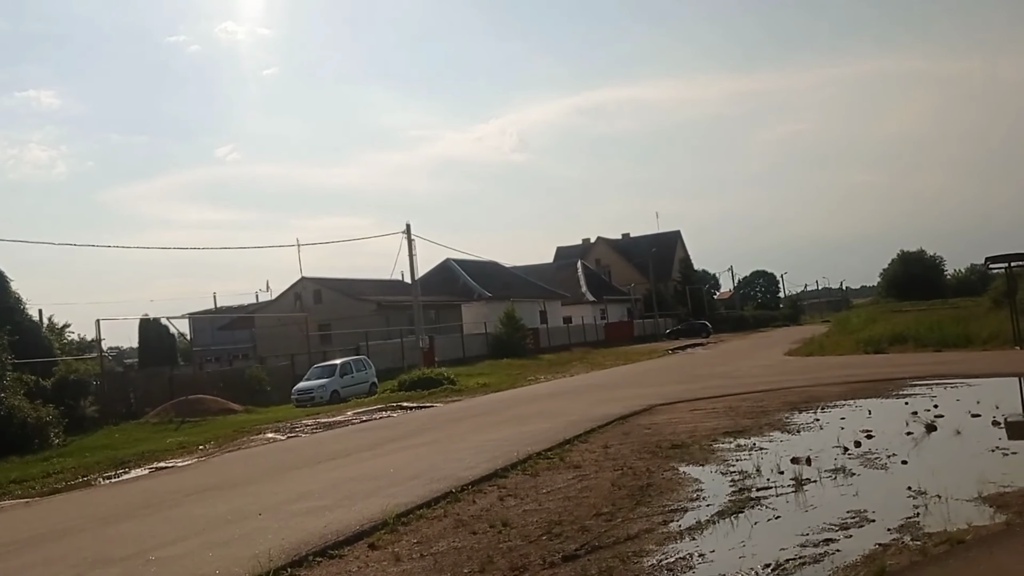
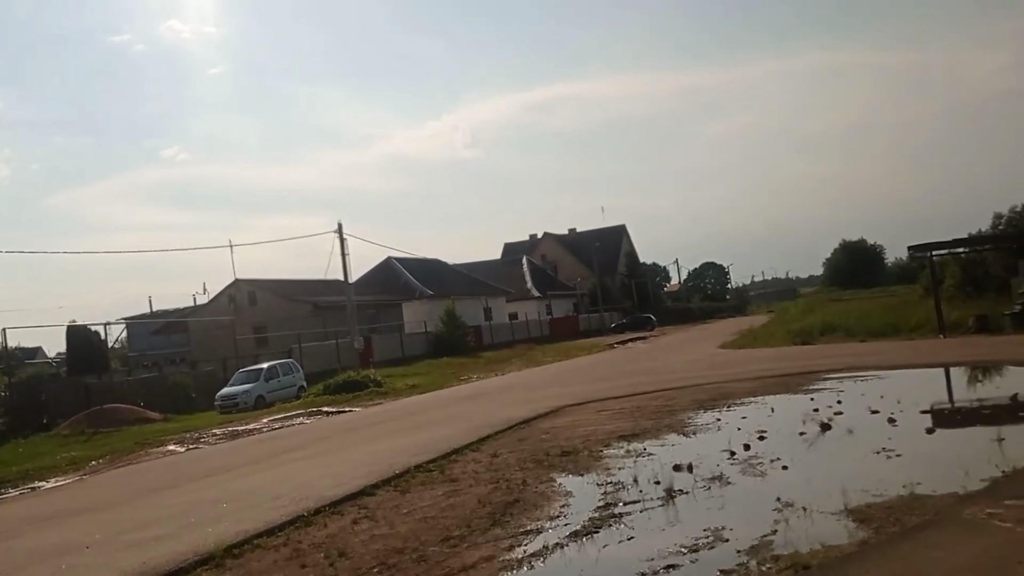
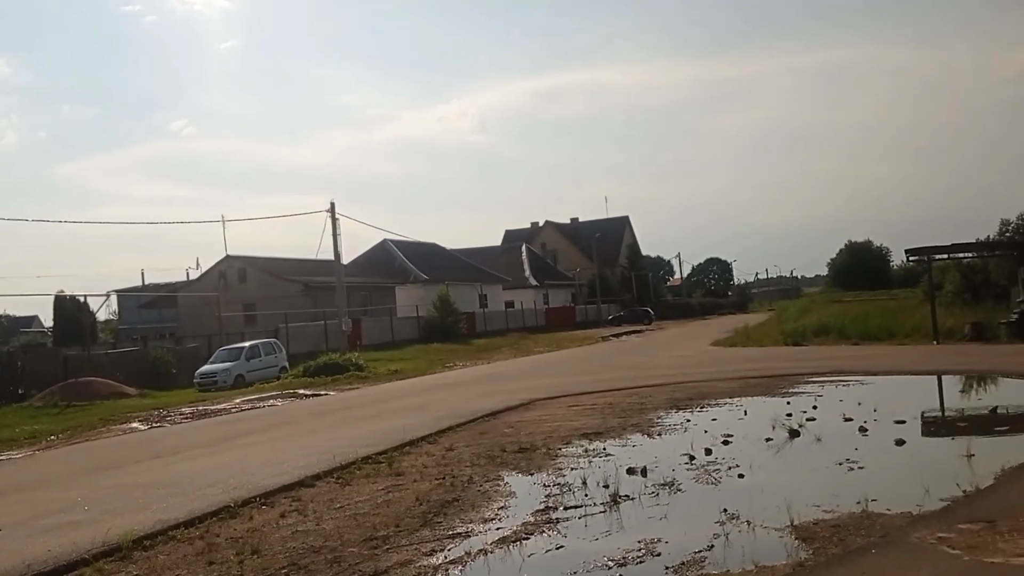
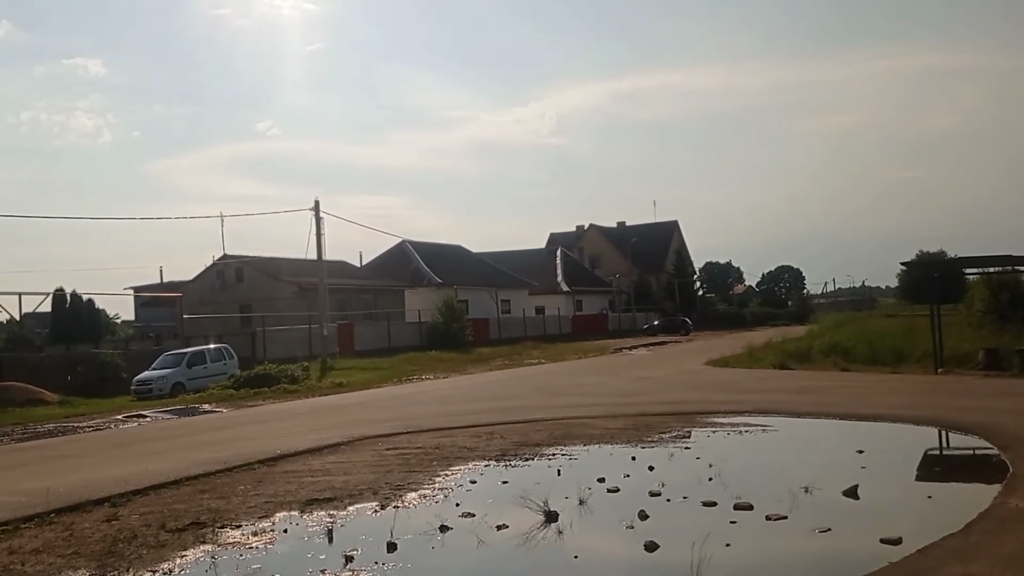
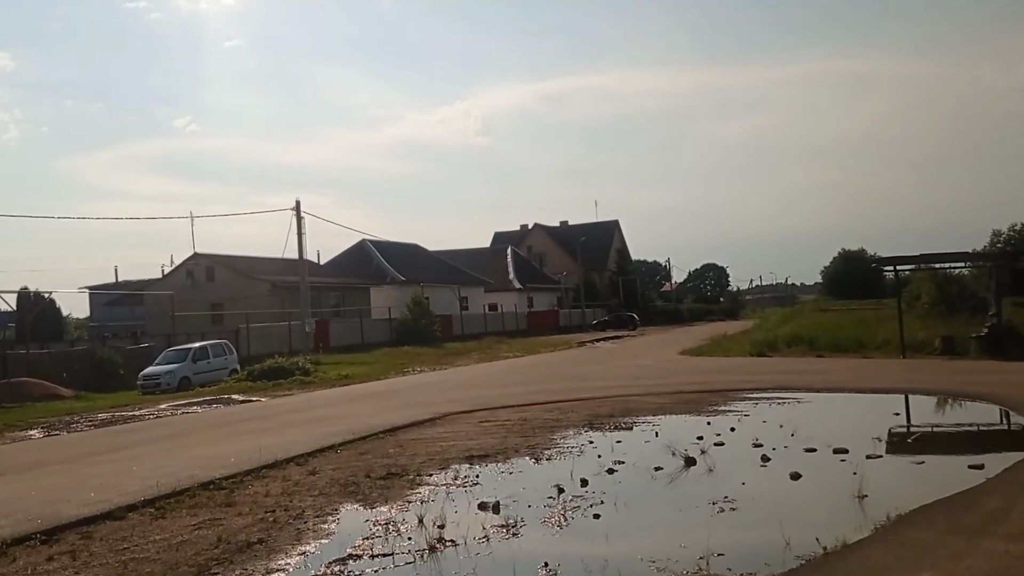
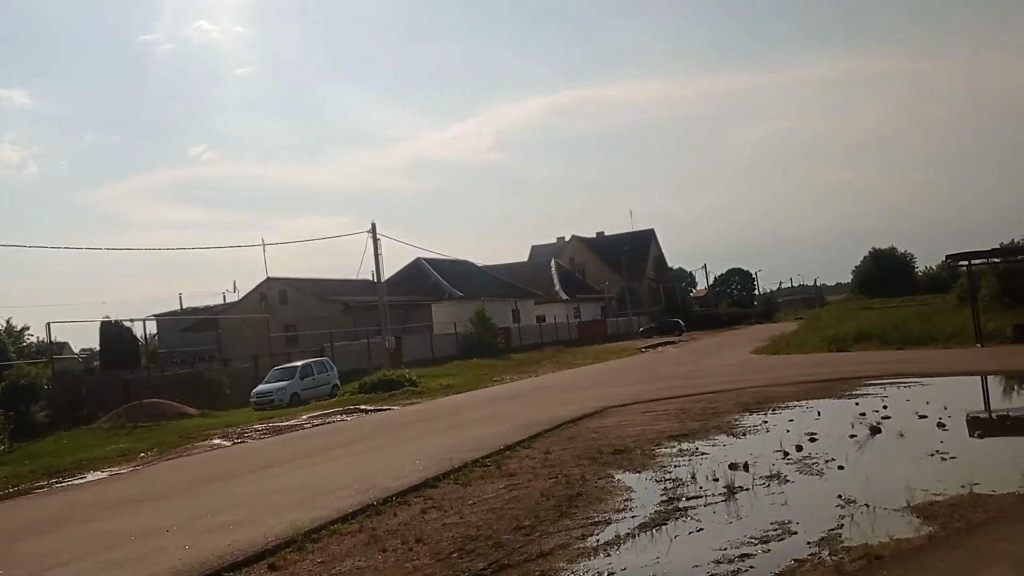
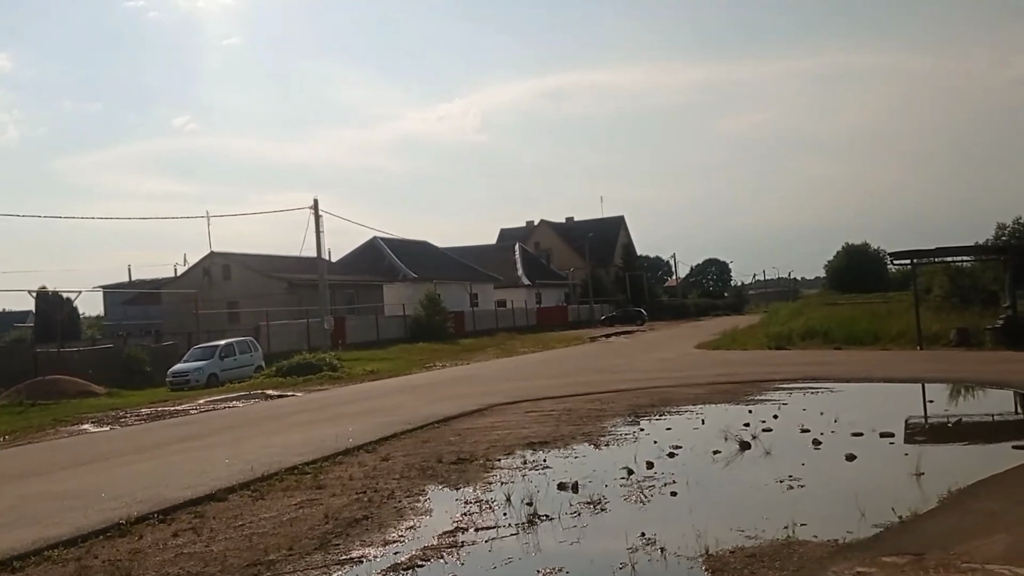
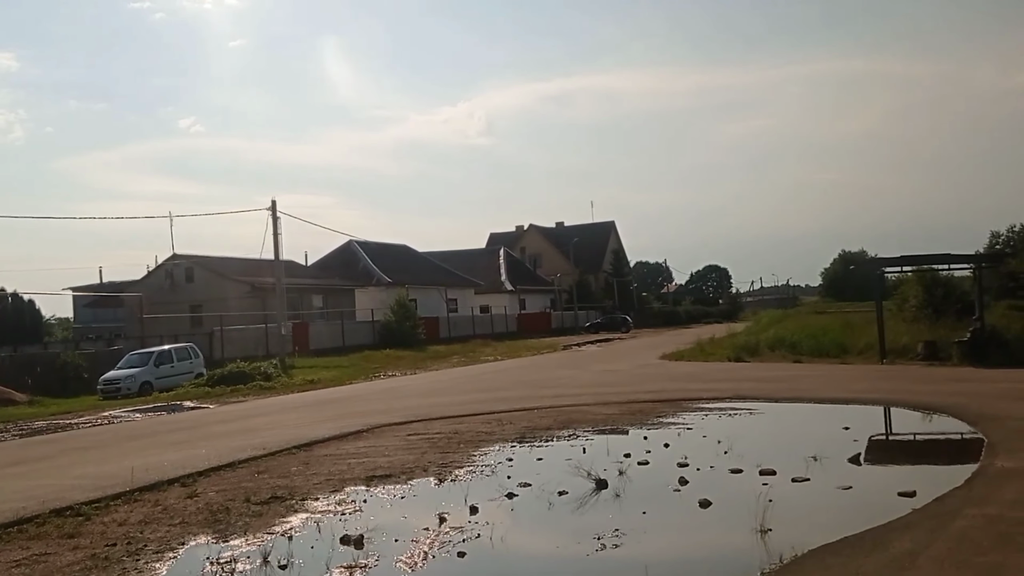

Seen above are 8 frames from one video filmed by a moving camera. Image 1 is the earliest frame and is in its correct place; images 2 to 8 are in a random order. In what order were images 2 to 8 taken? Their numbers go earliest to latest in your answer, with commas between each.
6, 2, 3, 7, 5, 8, 4
